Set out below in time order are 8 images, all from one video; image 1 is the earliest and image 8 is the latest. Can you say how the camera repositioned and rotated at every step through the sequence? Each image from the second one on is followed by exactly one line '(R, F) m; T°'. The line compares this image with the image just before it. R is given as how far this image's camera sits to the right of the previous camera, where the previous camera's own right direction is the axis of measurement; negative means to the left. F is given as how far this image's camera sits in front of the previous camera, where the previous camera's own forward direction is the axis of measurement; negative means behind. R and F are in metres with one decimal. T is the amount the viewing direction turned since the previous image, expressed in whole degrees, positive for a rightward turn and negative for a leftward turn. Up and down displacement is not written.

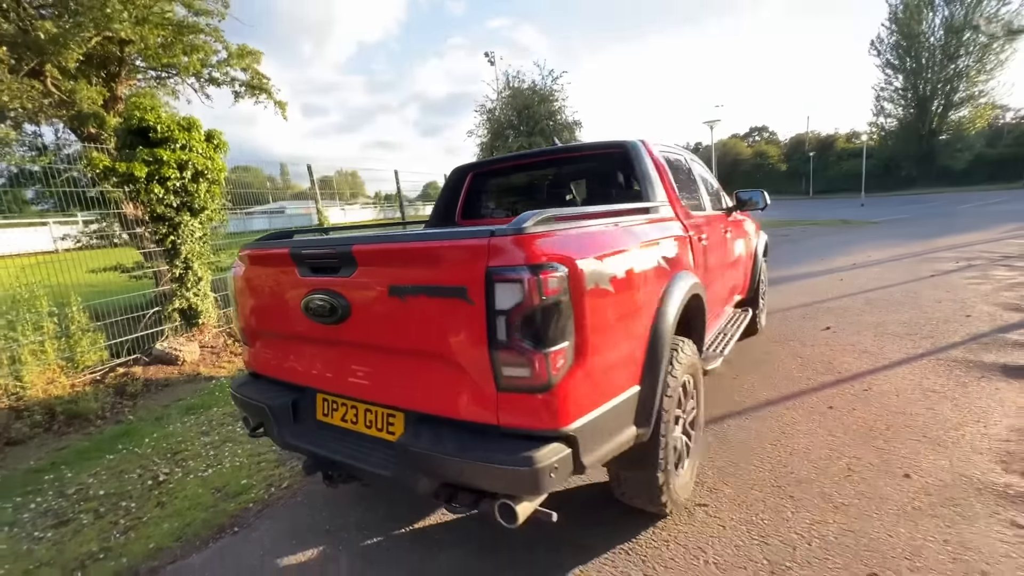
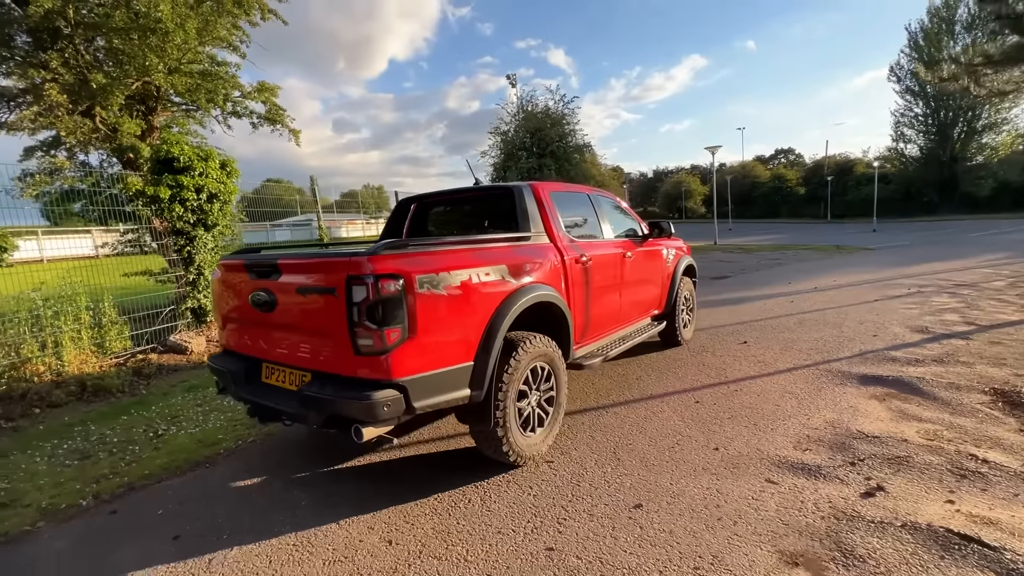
(+0.9, -0.9) m; -3°
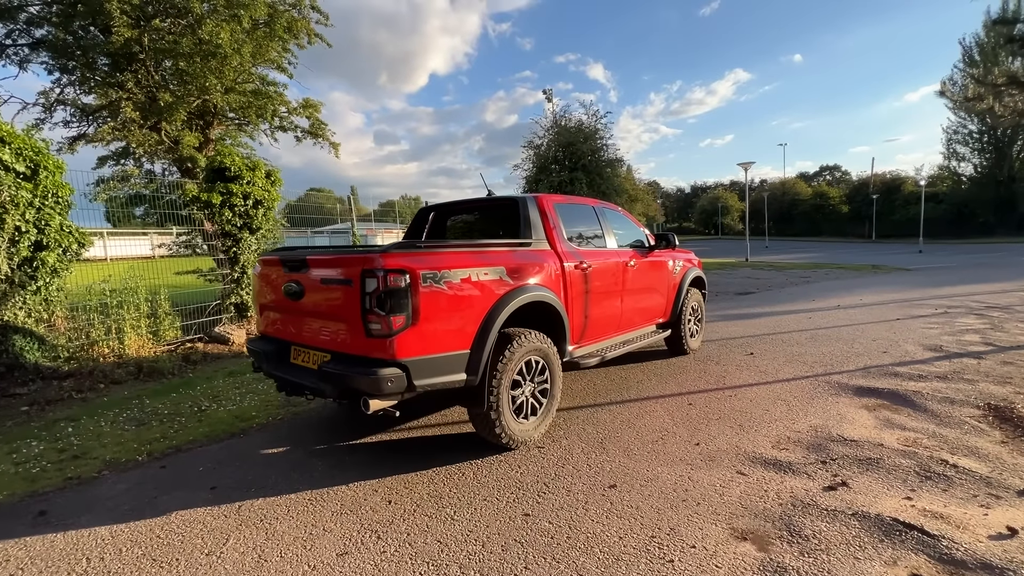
(+0.3, -0.4) m; -4°
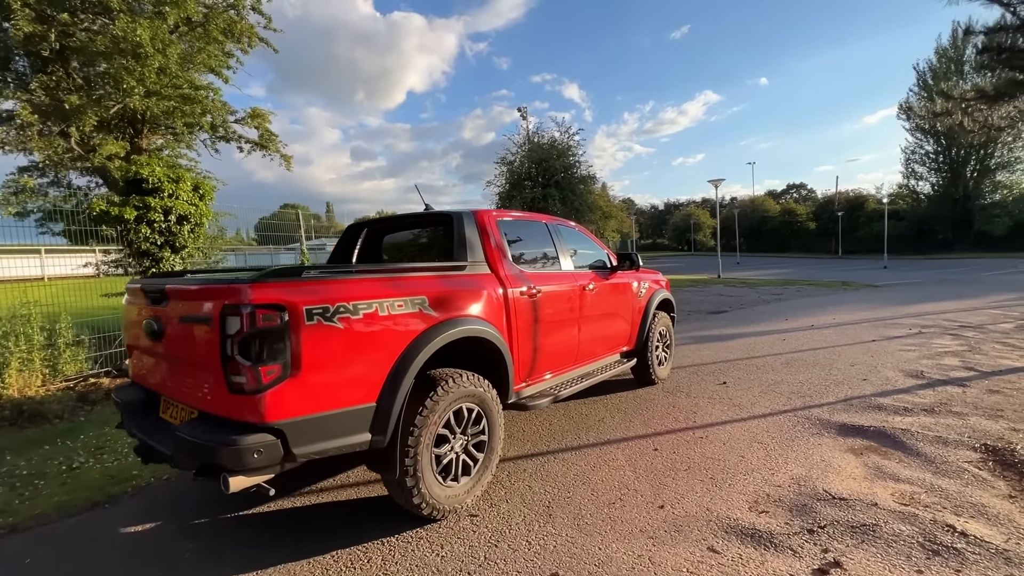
(+0.3, +0.6) m; +3°
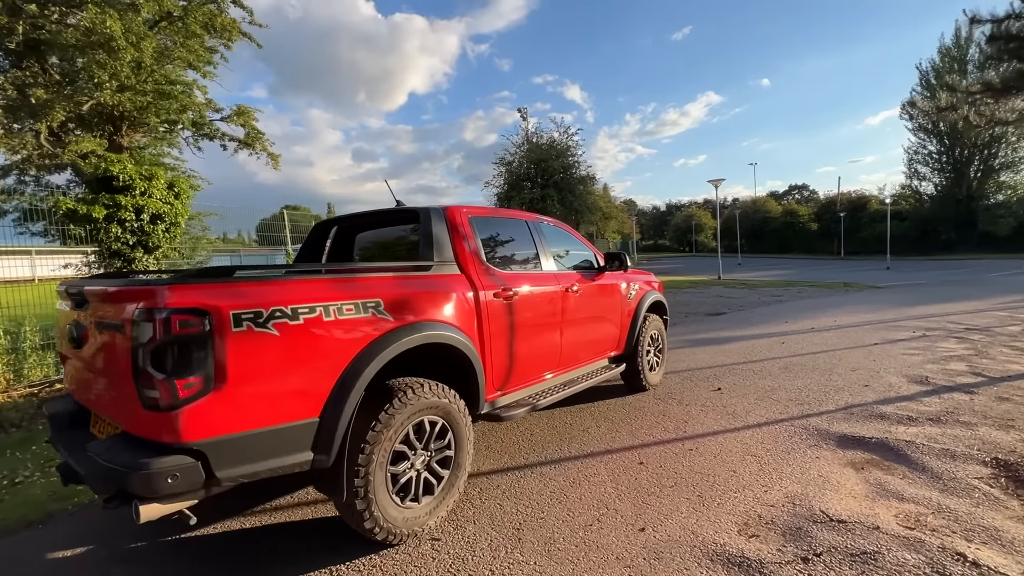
(+0.2, +0.3) m; 0°
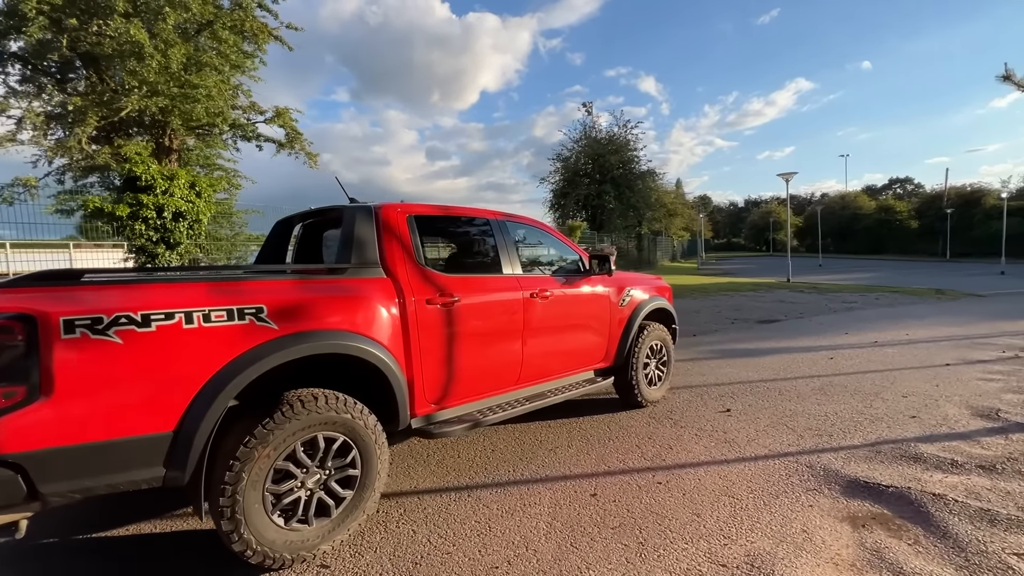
(+0.9, +0.4) m; -8°
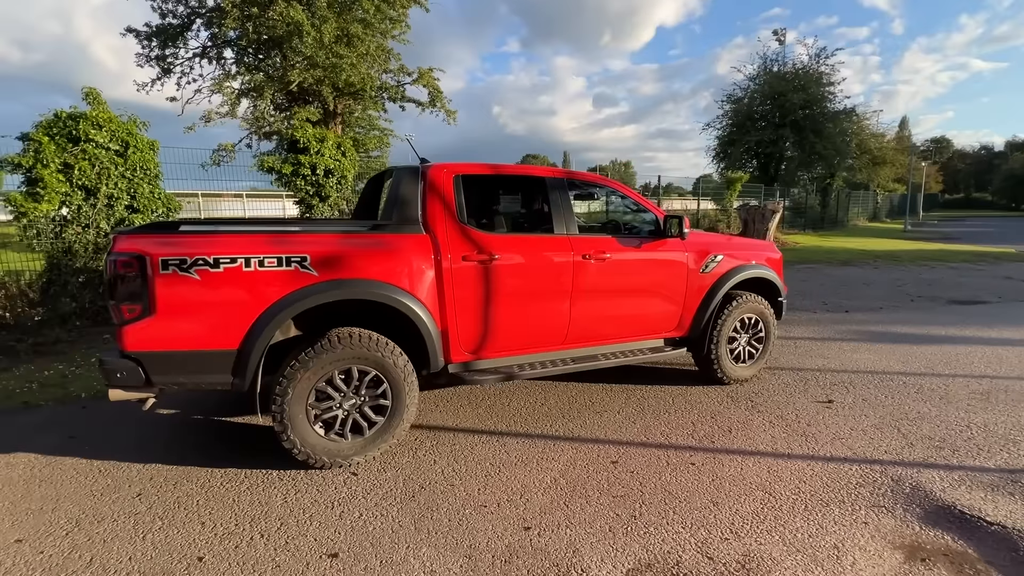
(+0.9, +0.1) m; -19°
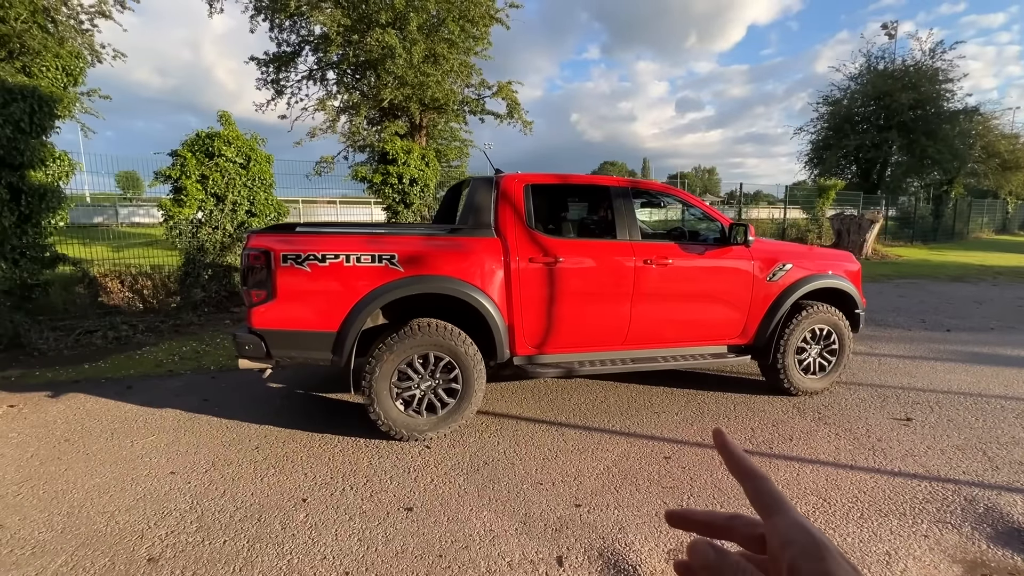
(+0.1, -0.3) m; -9°
